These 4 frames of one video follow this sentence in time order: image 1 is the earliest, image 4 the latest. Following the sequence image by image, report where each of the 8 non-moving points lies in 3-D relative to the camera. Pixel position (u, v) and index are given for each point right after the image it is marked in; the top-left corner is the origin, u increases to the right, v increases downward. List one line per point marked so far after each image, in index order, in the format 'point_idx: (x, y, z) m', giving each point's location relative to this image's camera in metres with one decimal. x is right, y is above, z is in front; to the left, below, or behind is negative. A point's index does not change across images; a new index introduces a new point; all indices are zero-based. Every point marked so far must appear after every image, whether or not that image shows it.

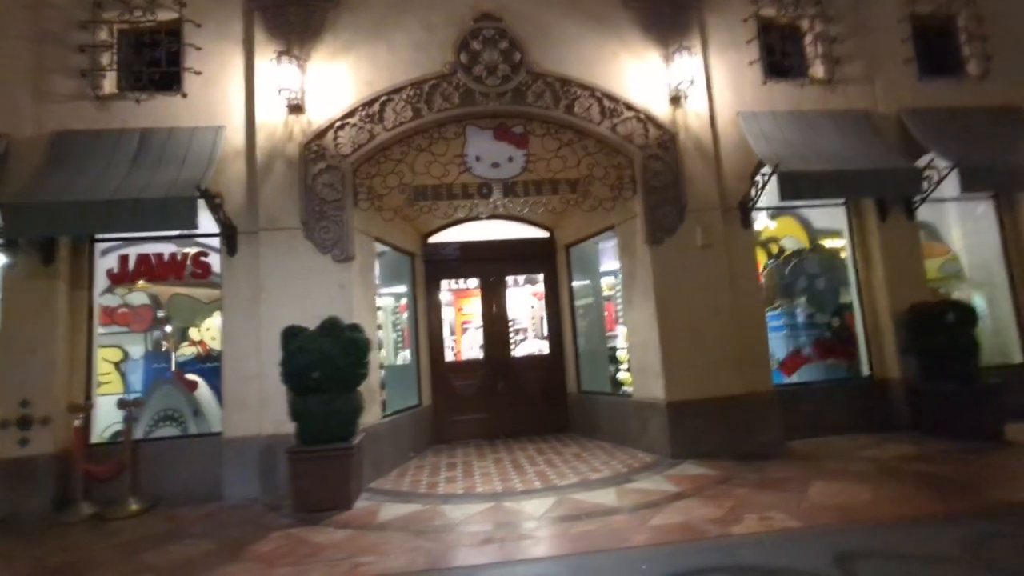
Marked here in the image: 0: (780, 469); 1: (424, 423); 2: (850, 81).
0: (+3.4, -2.4, +6.9) m
1: (-1.7, -2.5, +9.9) m
2: (+5.9, +3.6, +9.1) m
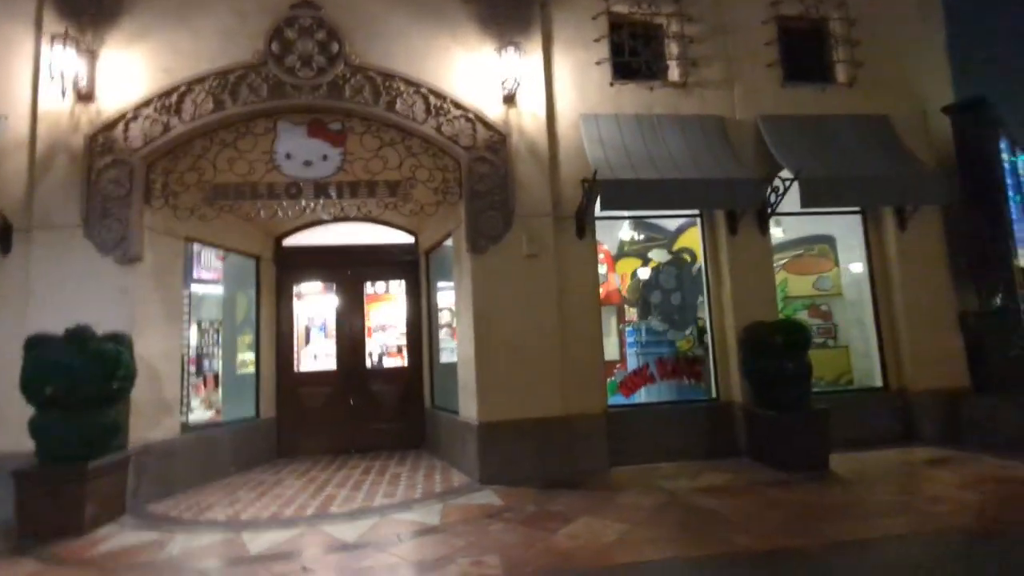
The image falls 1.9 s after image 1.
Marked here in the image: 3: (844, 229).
0: (+0.6, -2.6, +6.3) m
1: (-4.5, -2.6, +9.3) m
2: (+3.2, +3.3, +8.6) m
3: (+5.8, +1.0, +9.1) m
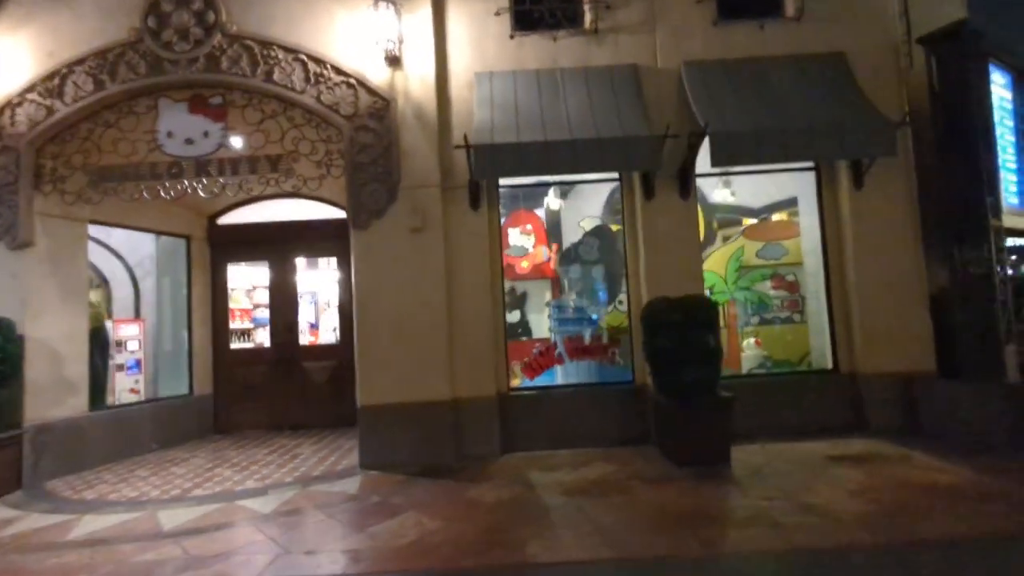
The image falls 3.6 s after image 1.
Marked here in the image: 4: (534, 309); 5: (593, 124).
0: (-1.1, -2.3, +6.0) m
1: (-5.8, -2.3, +9.6) m
2: (+1.6, +3.7, +7.6) m
3: (+4.3, +1.5, +7.9) m
4: (+0.5, -0.3, +7.8) m
5: (+1.1, +2.1, +6.9) m
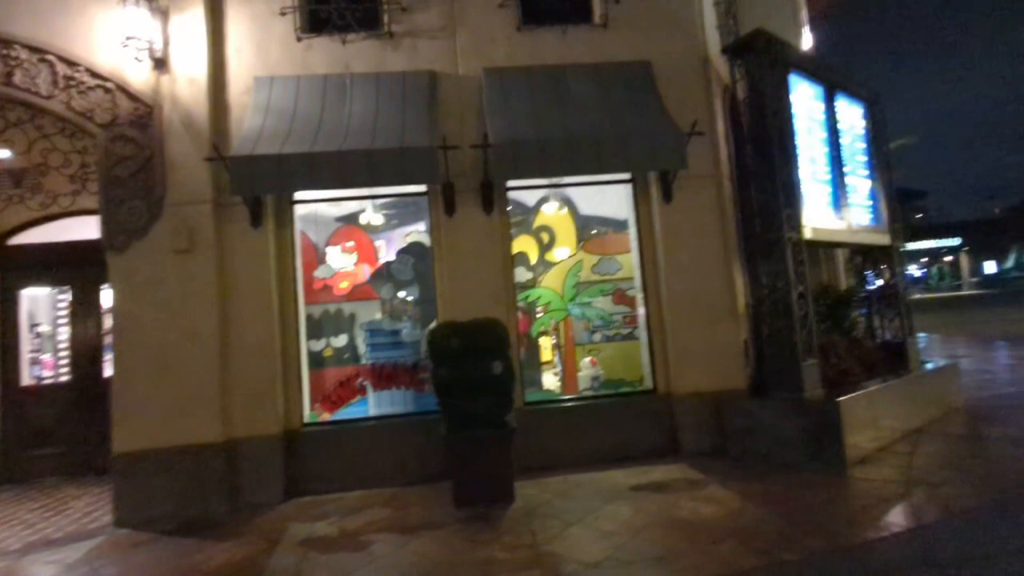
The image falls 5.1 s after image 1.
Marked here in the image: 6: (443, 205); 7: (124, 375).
0: (-3.6, -2.6, +5.2) m
1: (-8.6, -2.8, +8.3) m
2: (-1.2, +3.4, +7.1) m
3: (+1.5, +1.2, +7.6) m
4: (-2.2, -0.6, +7.2) m
5: (-1.7, +1.8, +6.4) m
6: (-0.9, +1.1, +7.0) m
7: (-4.6, -1.0, +6.4) m
